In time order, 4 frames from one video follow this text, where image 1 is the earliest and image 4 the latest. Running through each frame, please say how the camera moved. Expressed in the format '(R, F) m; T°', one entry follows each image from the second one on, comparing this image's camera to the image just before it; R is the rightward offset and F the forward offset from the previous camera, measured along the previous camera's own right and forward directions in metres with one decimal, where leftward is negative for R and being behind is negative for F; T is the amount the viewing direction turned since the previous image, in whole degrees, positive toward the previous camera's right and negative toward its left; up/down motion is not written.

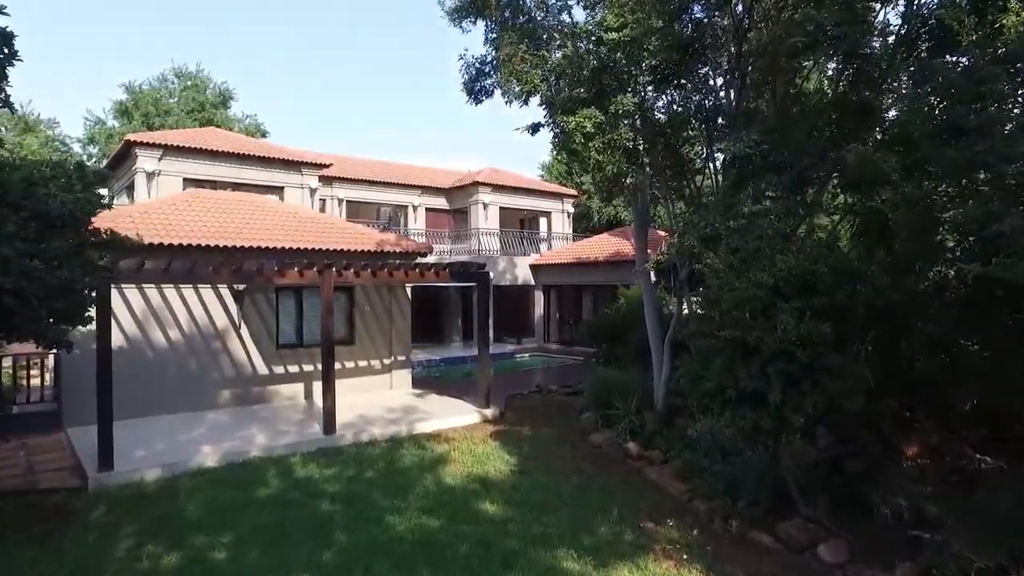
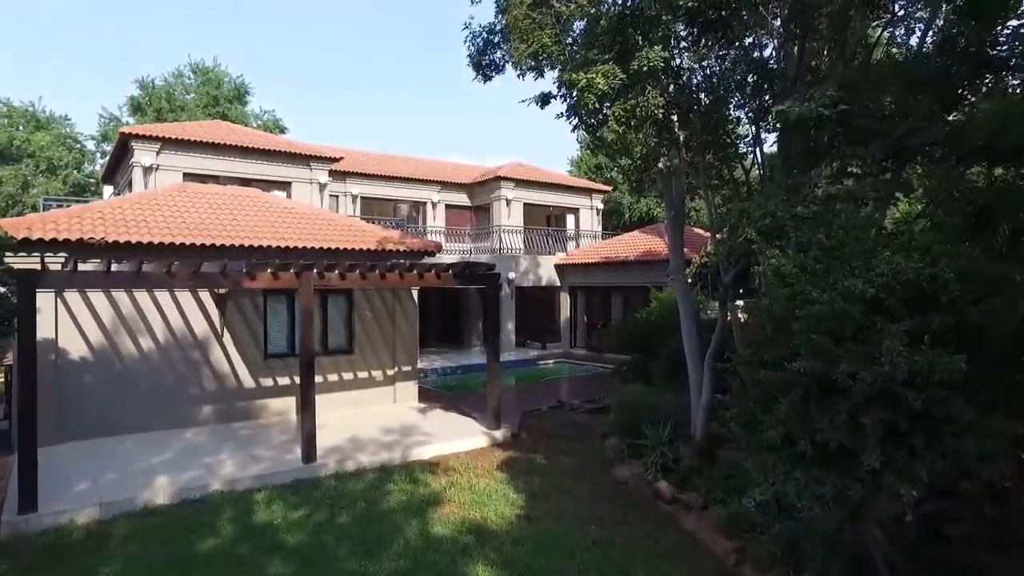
(+0.4, +1.7) m; -3°
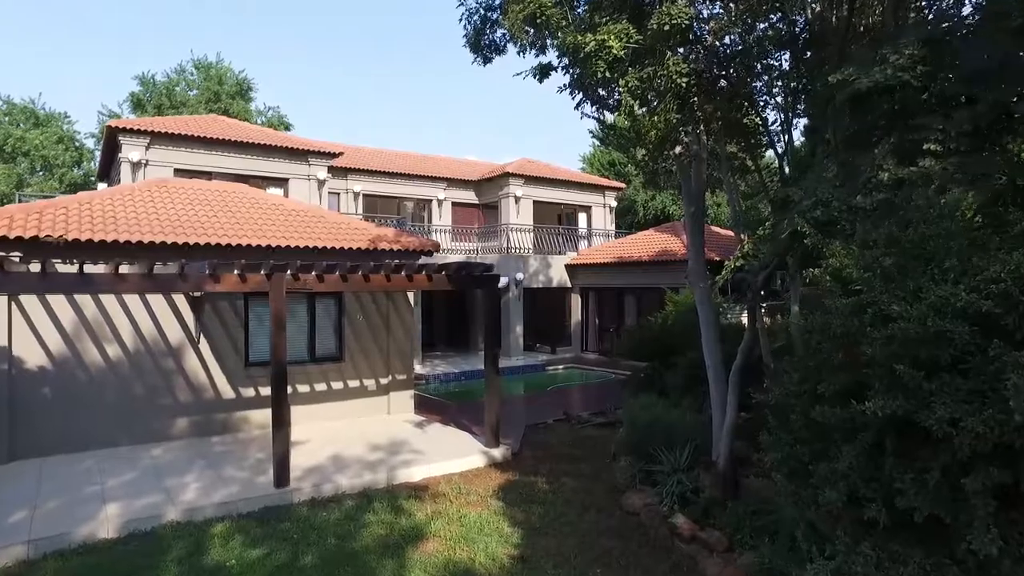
(+0.2, +1.1) m; -1°
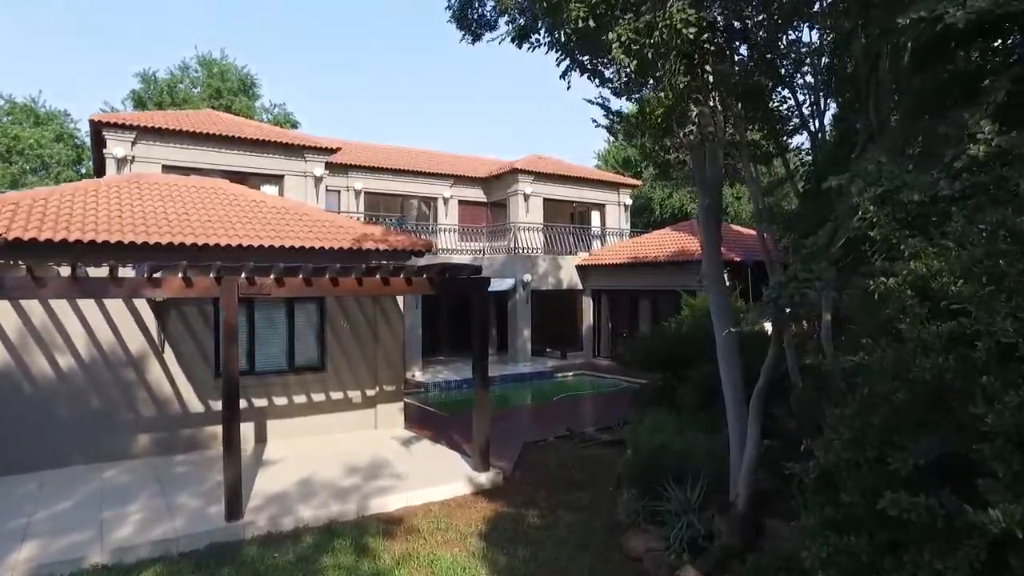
(+0.4, +1.2) m; -2°
